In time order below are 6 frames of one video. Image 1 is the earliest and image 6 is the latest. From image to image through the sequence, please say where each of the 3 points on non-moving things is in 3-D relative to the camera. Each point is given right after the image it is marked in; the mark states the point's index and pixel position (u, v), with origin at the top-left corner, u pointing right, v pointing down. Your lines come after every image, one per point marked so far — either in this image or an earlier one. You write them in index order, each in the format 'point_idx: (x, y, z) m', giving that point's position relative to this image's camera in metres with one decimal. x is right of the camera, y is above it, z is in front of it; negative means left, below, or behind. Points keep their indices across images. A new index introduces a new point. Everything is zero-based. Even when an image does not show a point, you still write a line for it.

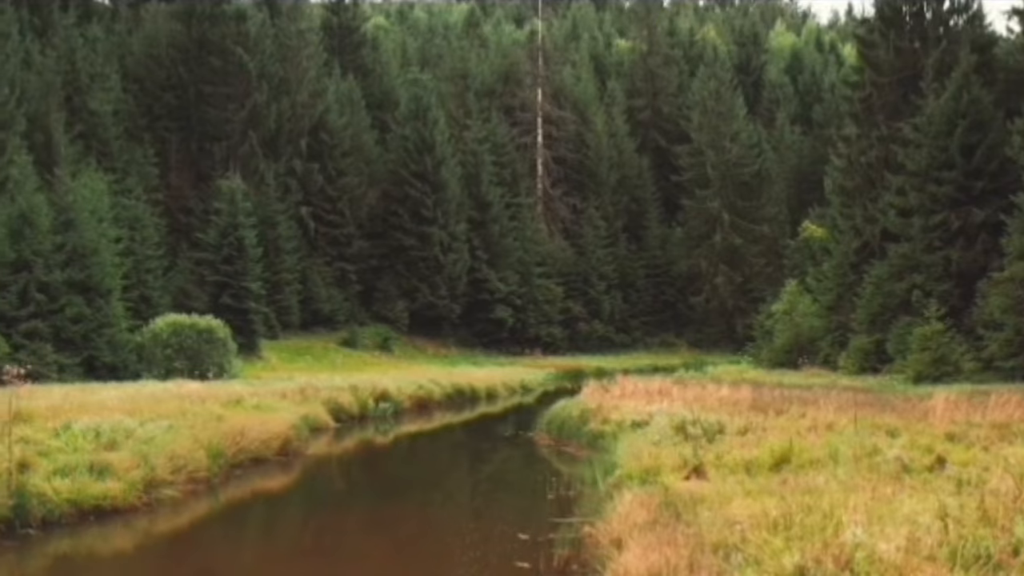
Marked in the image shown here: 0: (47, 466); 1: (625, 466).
0: (-6.1, -2.3, +18.4) m
1: (+1.6, -2.4, +18.7) m
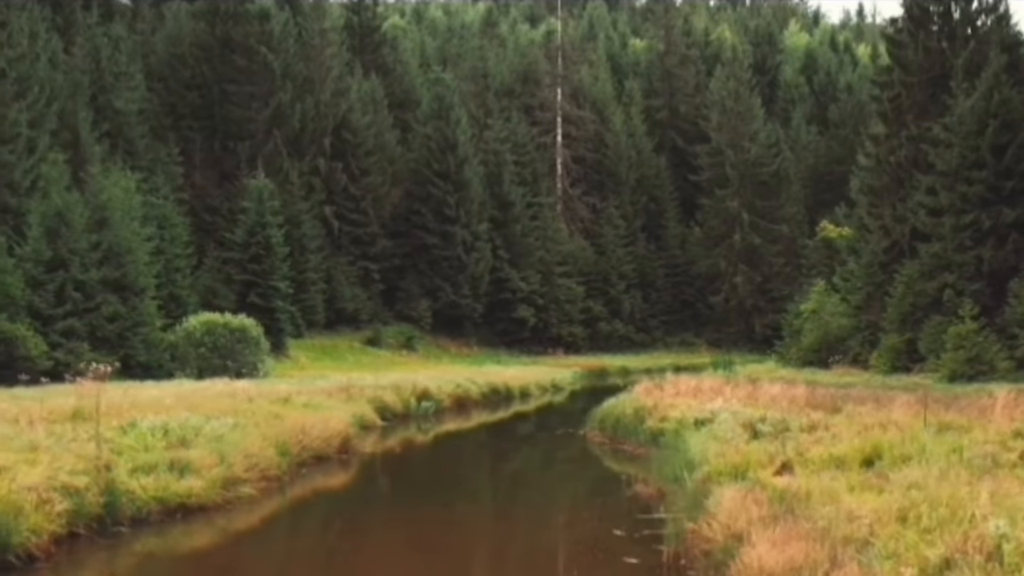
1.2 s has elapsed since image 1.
0: (-5.0, -2.3, +18.4) m
1: (+2.7, -2.3, +18.7) m
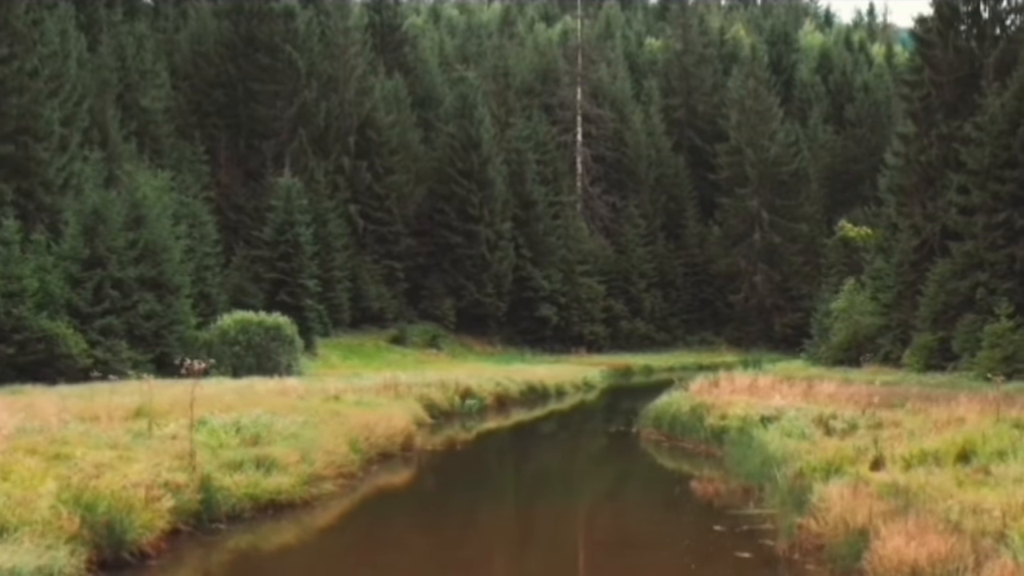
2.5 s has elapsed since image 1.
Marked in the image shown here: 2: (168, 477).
0: (-3.9, -2.3, +18.4) m
1: (+3.8, -2.3, +18.8) m
2: (-4.0, -2.2, +16.2) m
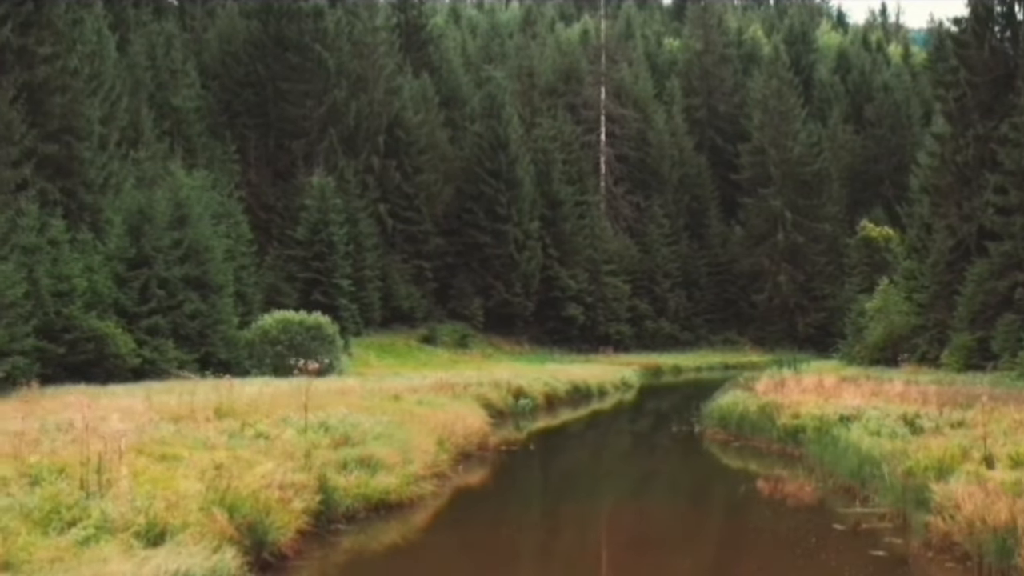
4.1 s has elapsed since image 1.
0: (-2.5, -2.3, +18.4) m
1: (+5.2, -2.3, +18.9) m
2: (-2.5, -2.2, +16.2) m
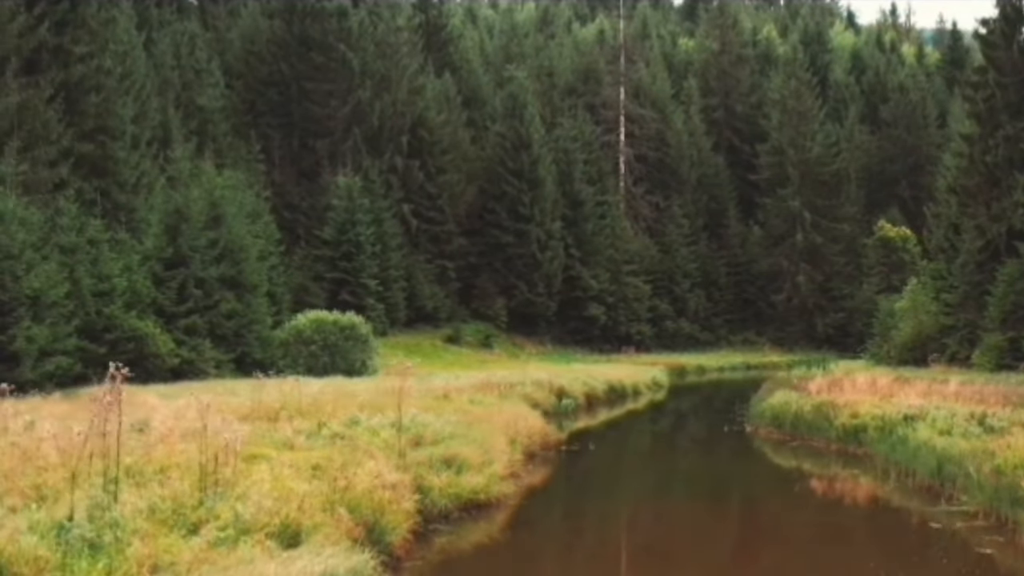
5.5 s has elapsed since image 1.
0: (-1.3, -2.3, +18.3) m
1: (+6.4, -2.3, +18.9) m
2: (-1.4, -2.2, +16.2) m
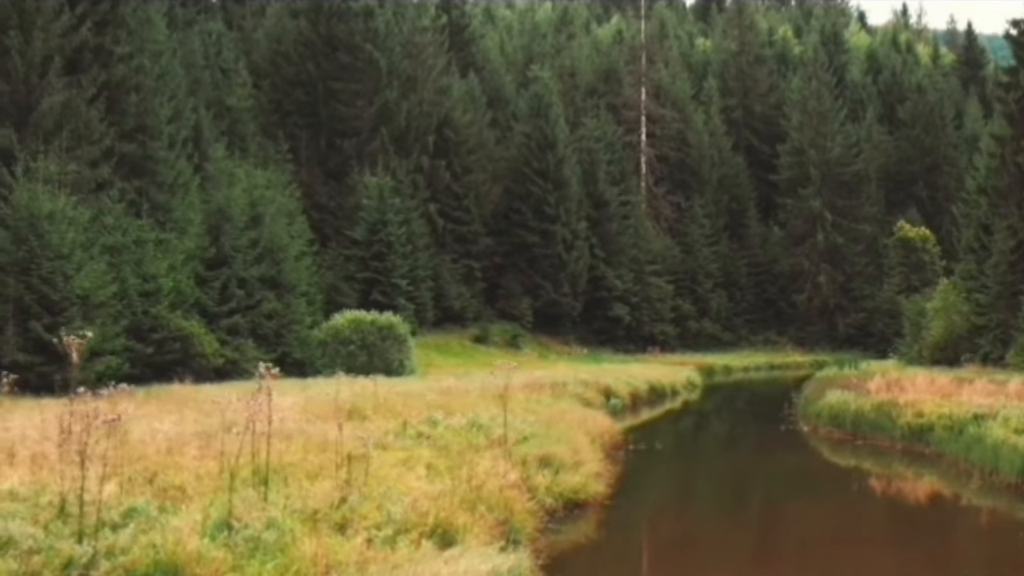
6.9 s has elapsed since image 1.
0: (0.0, -2.3, +18.4) m
1: (+7.7, -2.3, +19.0) m
2: (-0.1, -2.2, +16.2) m
